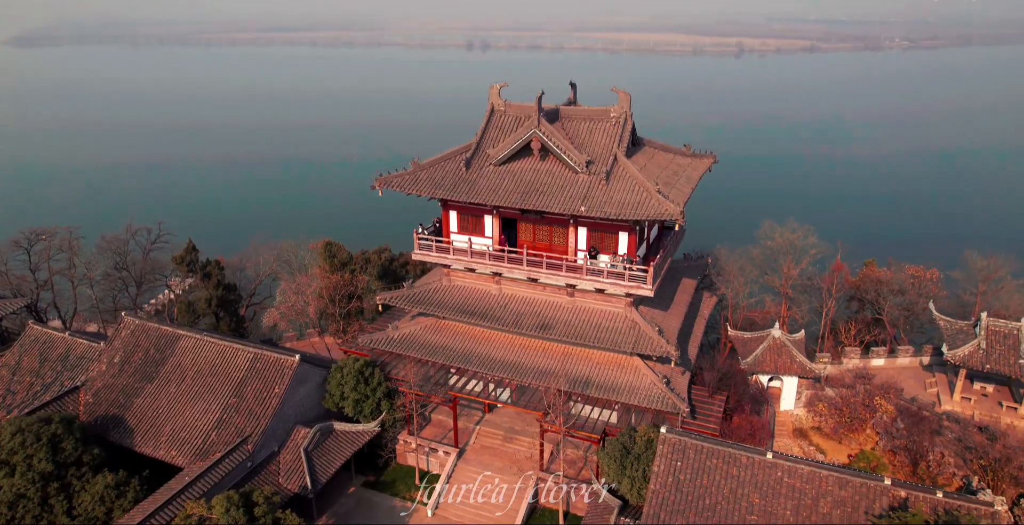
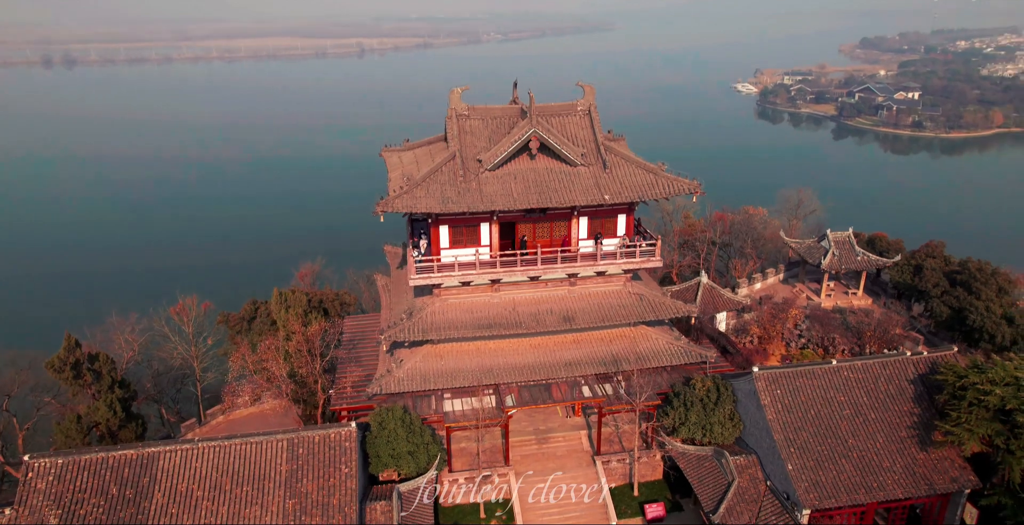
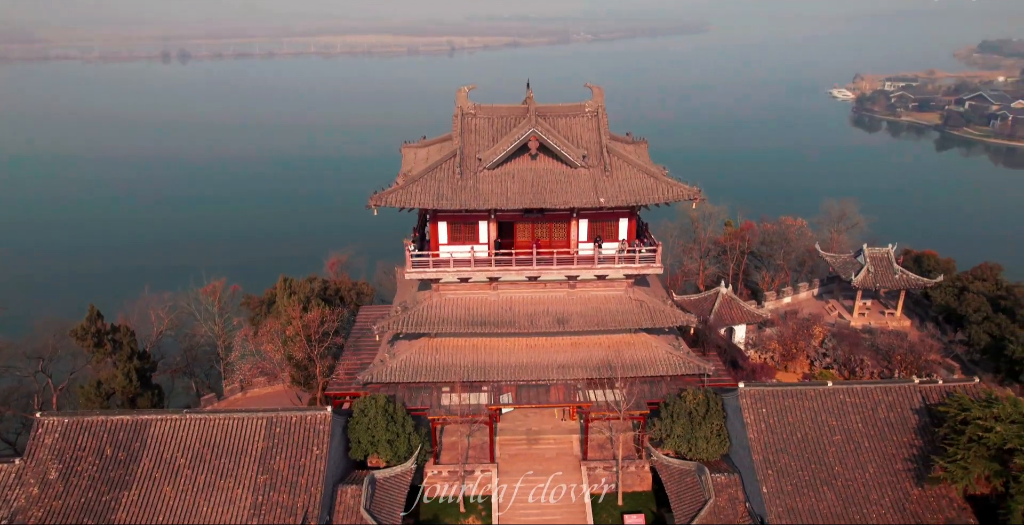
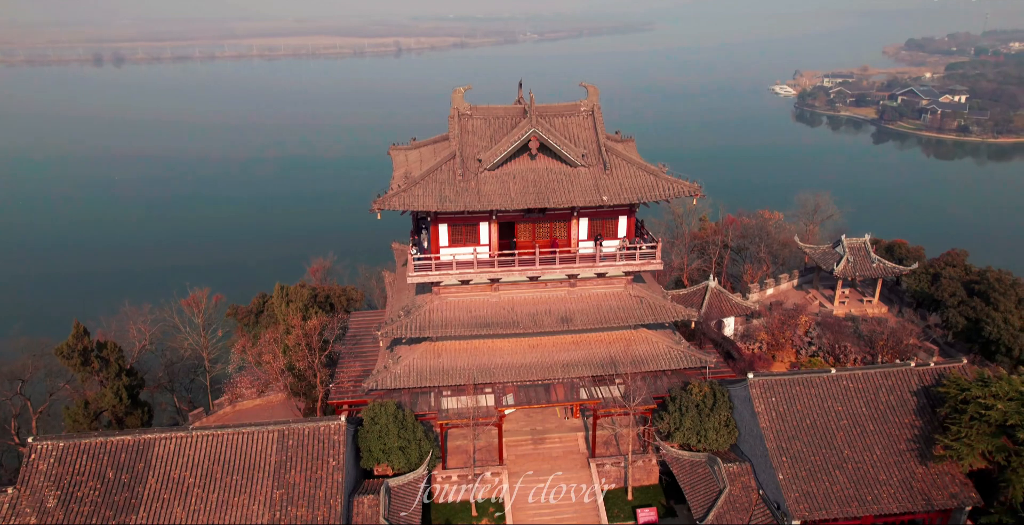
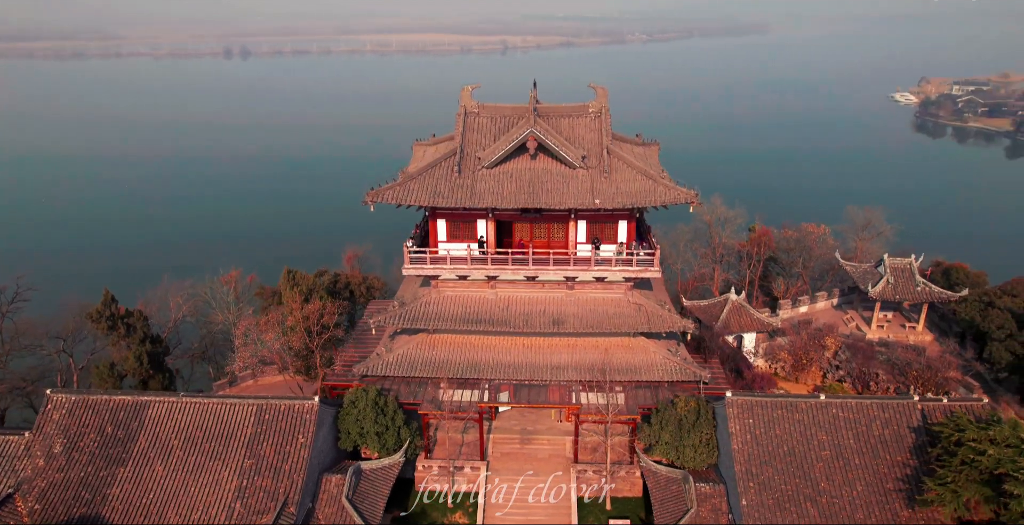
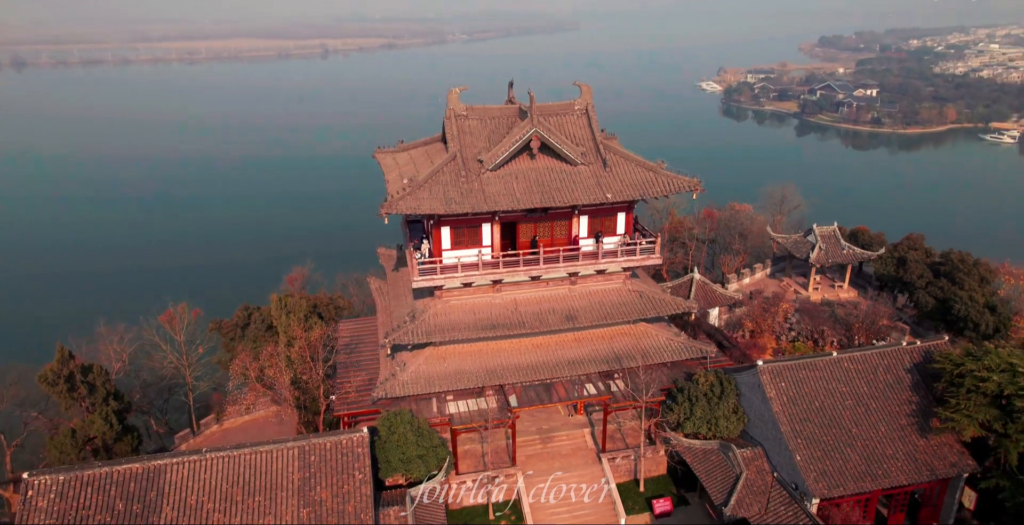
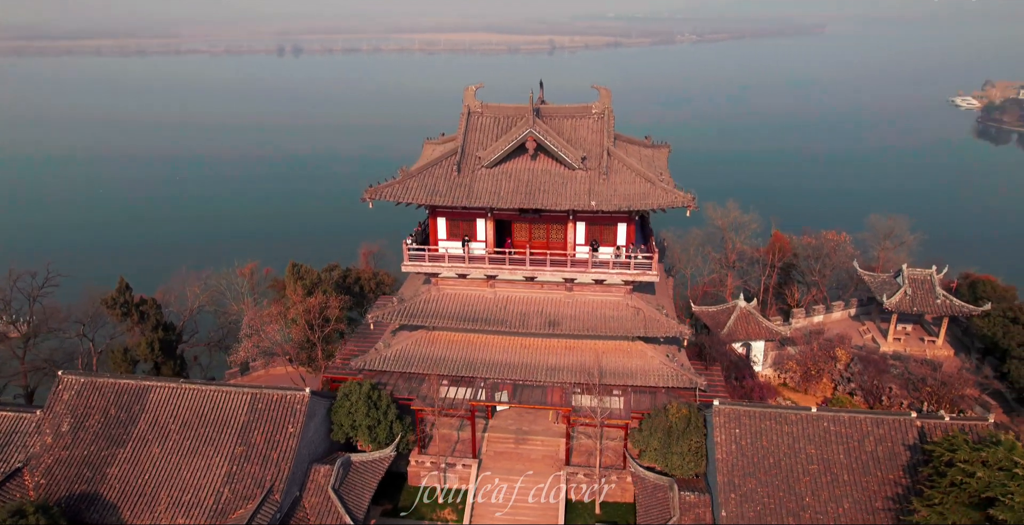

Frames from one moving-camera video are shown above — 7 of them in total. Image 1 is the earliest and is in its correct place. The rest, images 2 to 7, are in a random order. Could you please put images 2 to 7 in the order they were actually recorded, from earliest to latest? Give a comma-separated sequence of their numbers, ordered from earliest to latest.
7, 5, 3, 4, 2, 6
